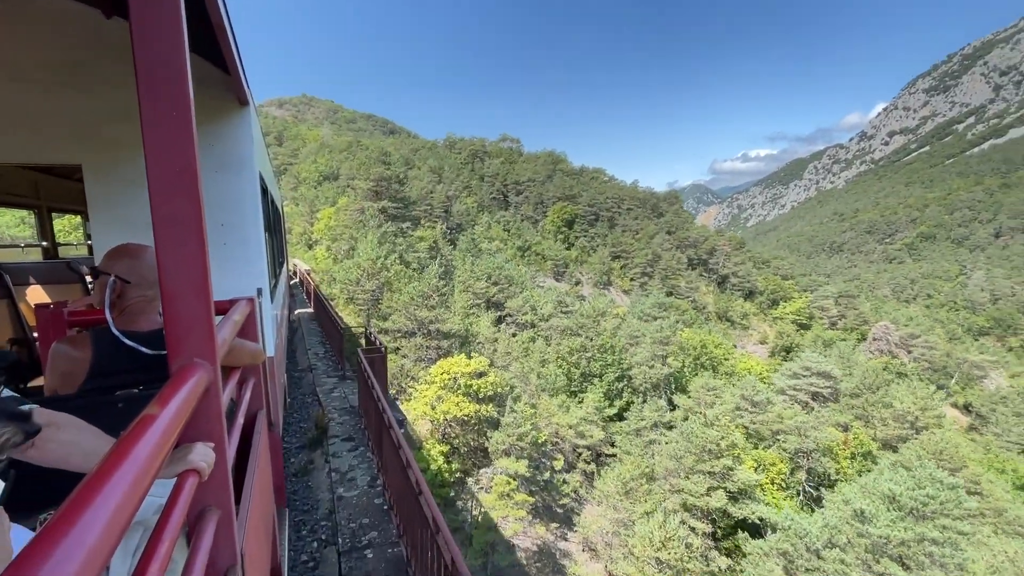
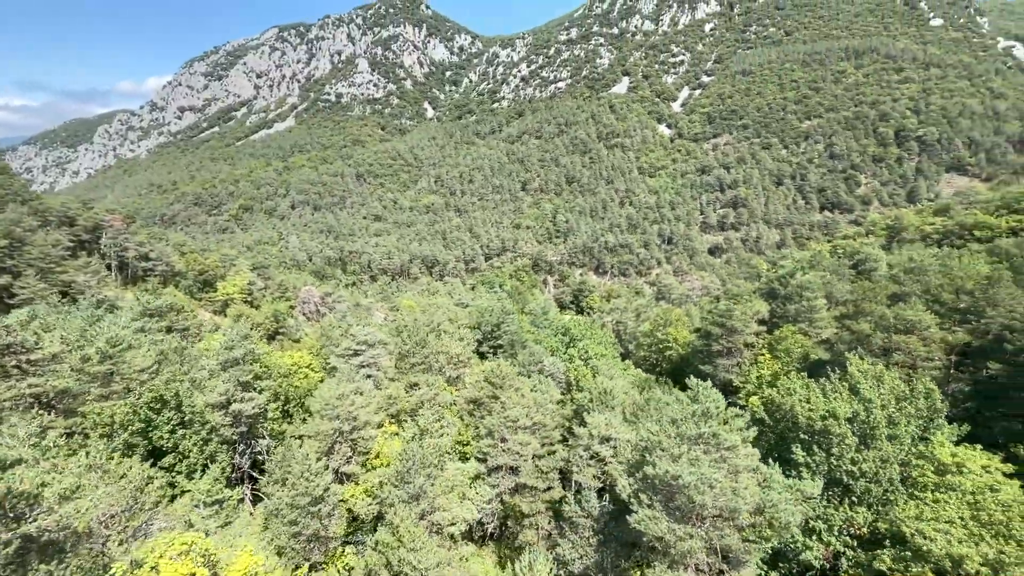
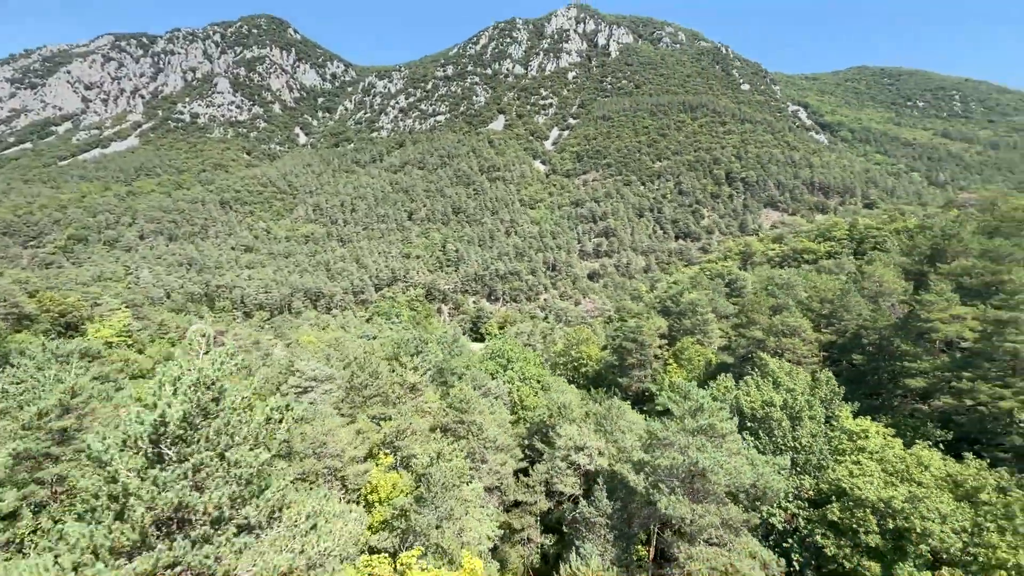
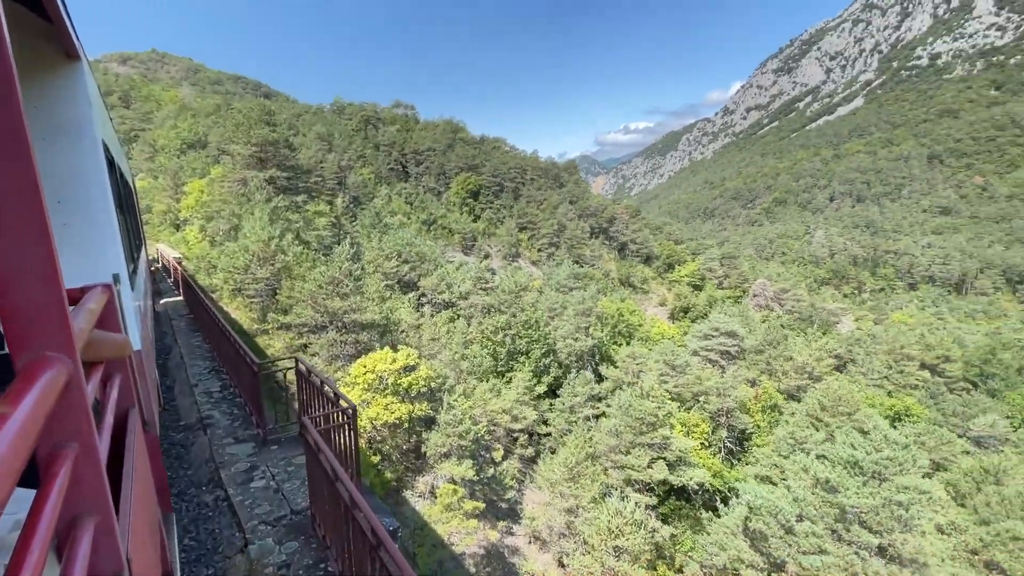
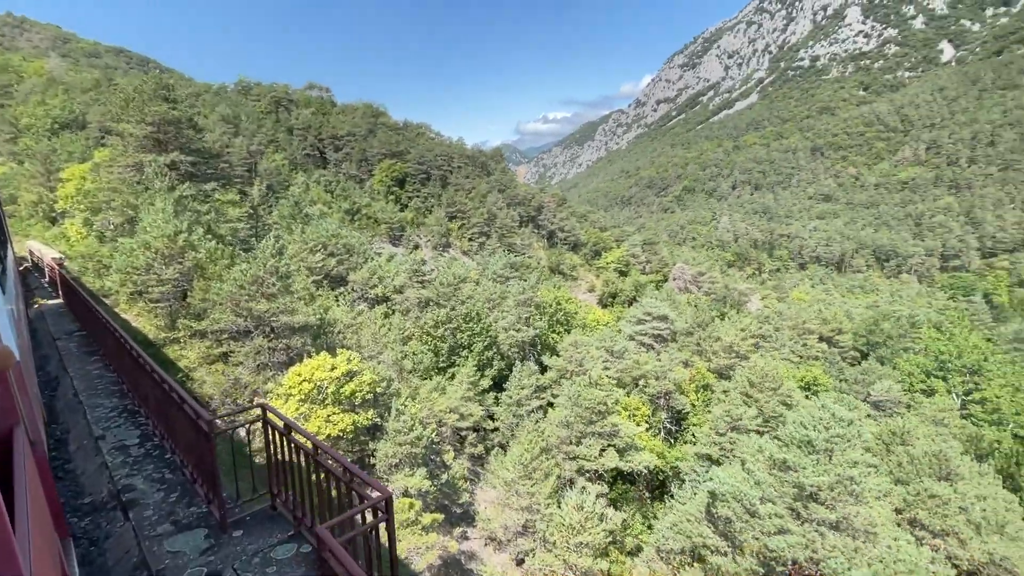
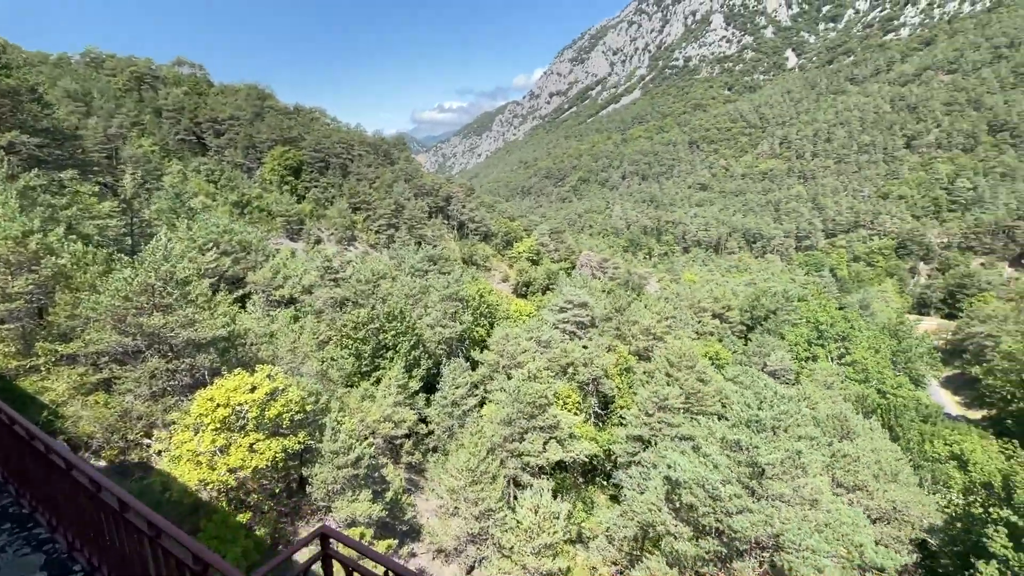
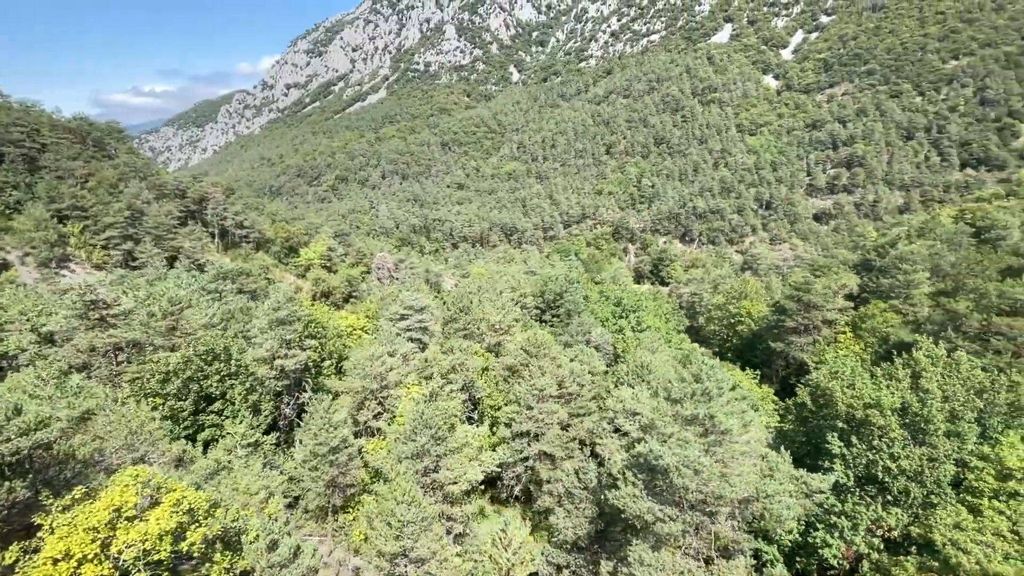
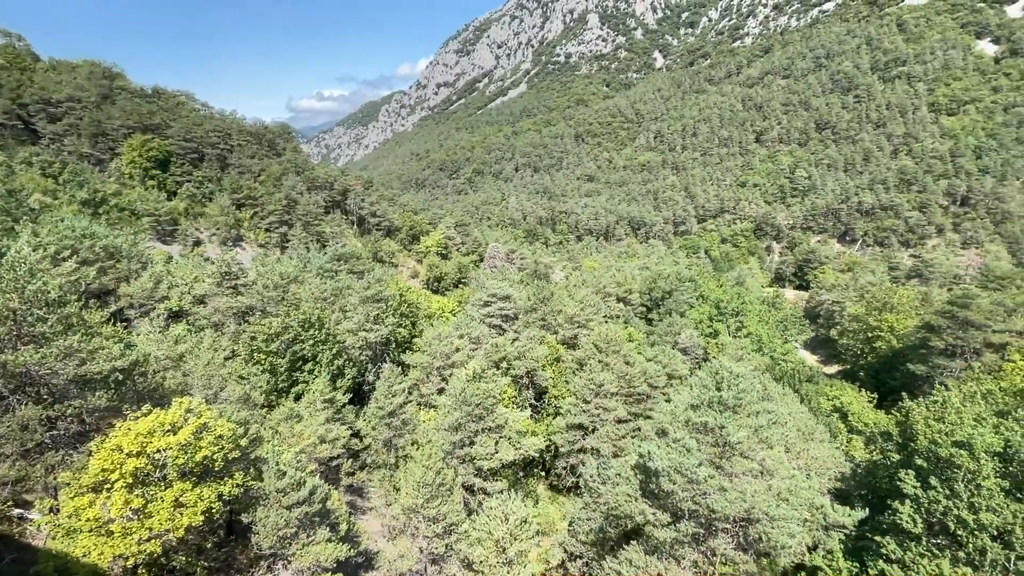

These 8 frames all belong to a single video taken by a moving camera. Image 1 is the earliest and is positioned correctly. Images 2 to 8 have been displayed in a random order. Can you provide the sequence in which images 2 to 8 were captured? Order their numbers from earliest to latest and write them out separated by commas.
4, 5, 6, 8, 7, 2, 3
